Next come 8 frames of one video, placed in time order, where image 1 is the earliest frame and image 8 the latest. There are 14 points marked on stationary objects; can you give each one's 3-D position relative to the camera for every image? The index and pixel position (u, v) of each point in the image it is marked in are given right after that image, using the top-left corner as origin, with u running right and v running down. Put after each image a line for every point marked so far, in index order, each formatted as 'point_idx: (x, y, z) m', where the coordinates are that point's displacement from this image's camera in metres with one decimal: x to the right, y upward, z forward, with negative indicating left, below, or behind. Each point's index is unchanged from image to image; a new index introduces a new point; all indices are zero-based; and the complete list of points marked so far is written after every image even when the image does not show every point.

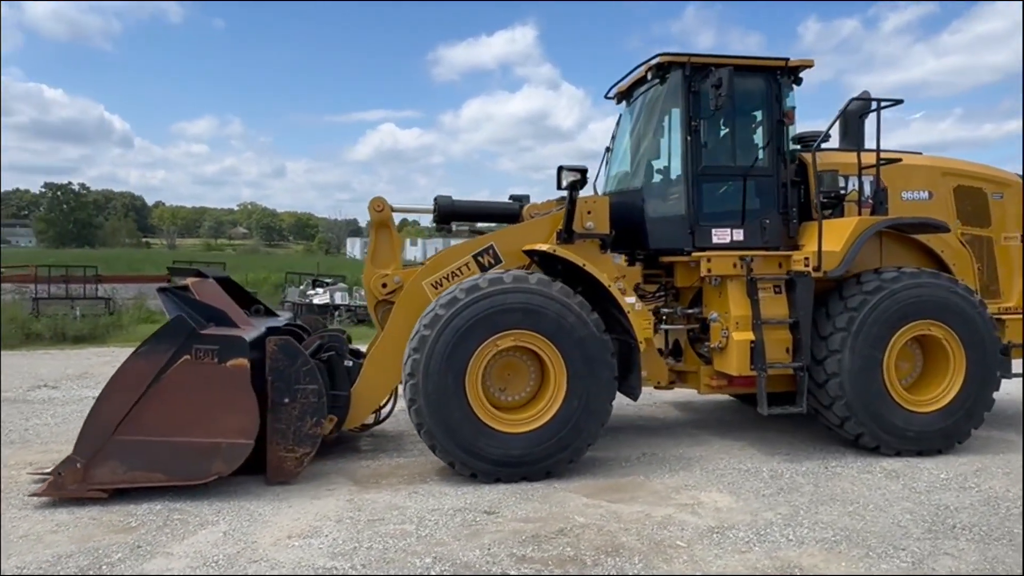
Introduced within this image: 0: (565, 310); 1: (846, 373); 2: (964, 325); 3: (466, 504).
0: (+0.3, -0.1, +4.6) m
1: (+2.3, -0.6, +4.9) m
2: (+3.2, -0.3, +5.1) m
3: (-0.3, -1.3, +4.2) m
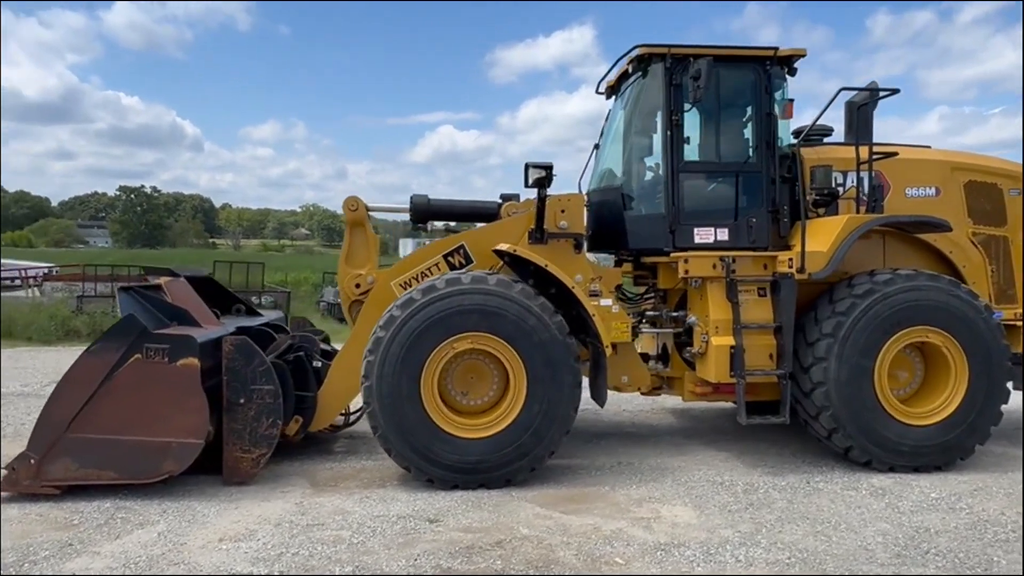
0: (+0.1, -0.1, +4.4) m
1: (+2.1, -0.6, +4.6) m
2: (+3.0, -0.3, +4.7) m
3: (-0.6, -1.3, +4.1) m
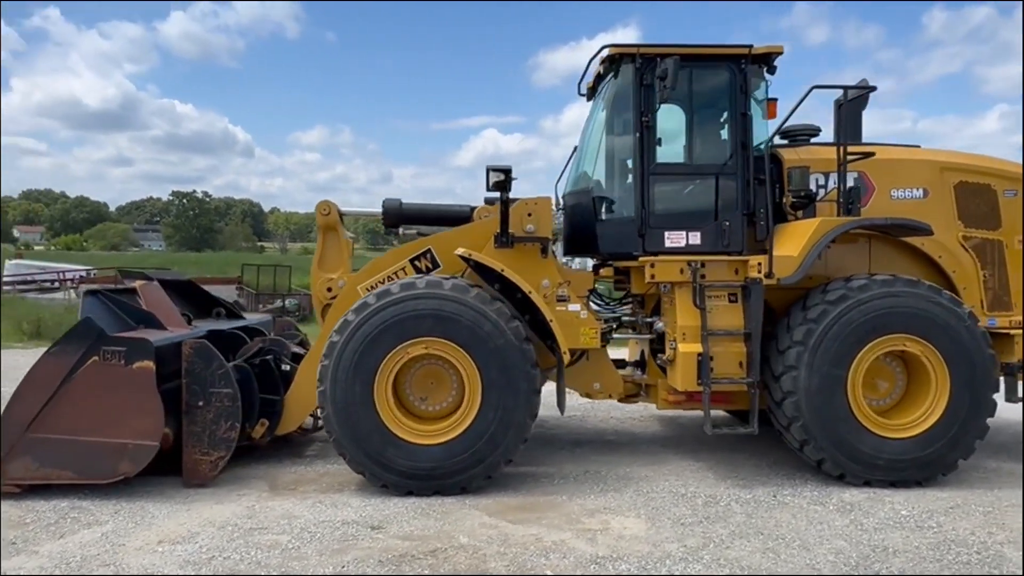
0: (-0.2, -0.2, +4.4) m
1: (+1.8, -0.6, +4.4) m
2: (+2.7, -0.3, +4.5) m
3: (-0.9, -1.3, +4.0) m
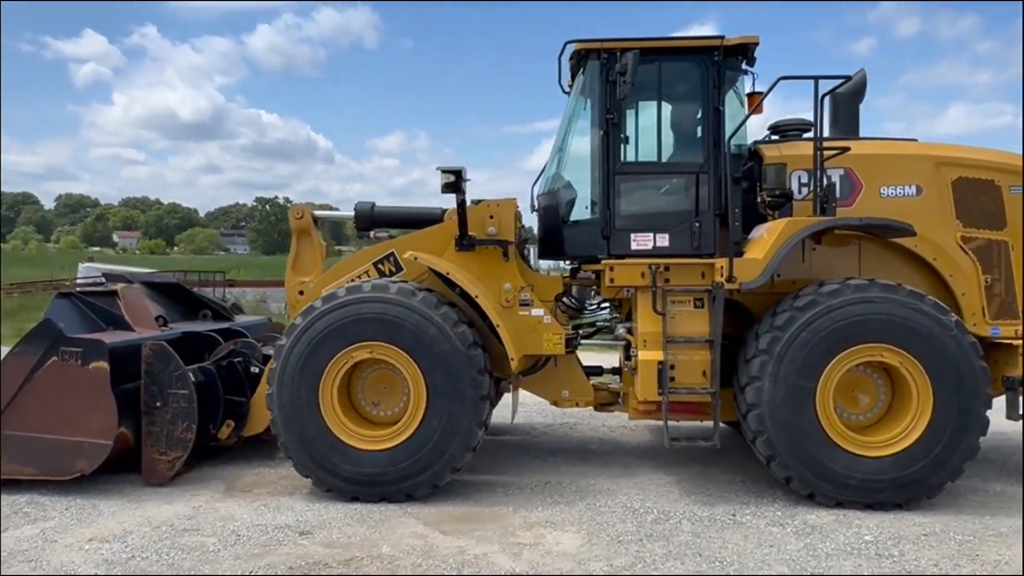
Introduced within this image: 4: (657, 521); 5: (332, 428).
0: (-0.5, -0.2, +4.3) m
1: (+1.5, -0.7, +4.2) m
2: (+2.4, -0.4, +4.1) m
3: (-1.2, -1.3, +4.0) m
4: (+0.8, -1.3, +4.0) m
5: (-1.1, -0.8, +4.3) m
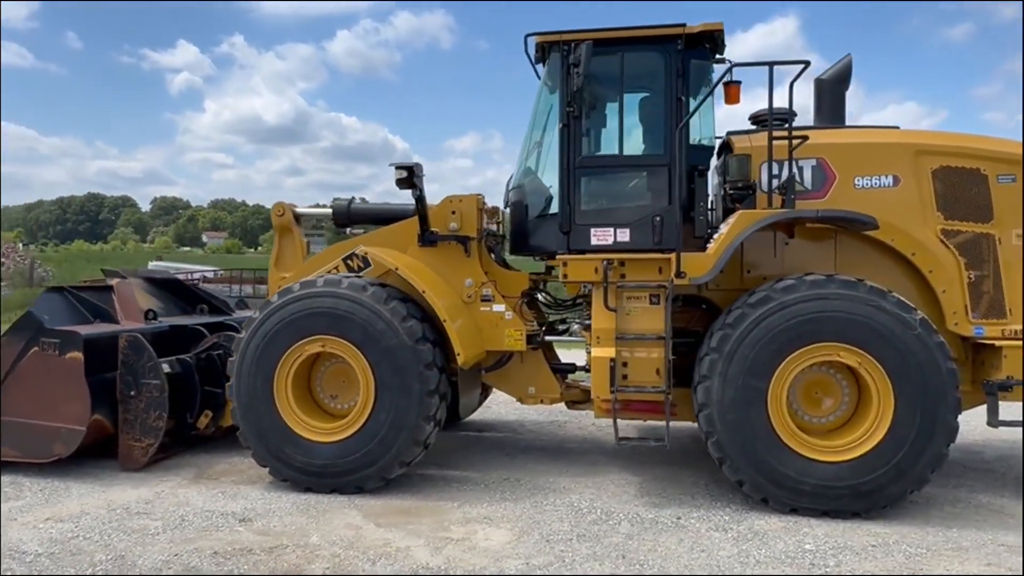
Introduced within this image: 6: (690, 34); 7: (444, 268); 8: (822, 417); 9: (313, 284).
0: (-0.8, -0.2, +4.3) m
1: (+1.1, -0.6, +4.0) m
2: (+2.0, -0.3, +3.8) m
3: (-1.6, -1.3, +4.1) m
4: (+0.5, -1.3, +3.9) m
5: (-1.4, -0.8, +4.4) m
6: (+1.1, +1.6, +4.6) m
7: (-0.5, +0.1, +4.9) m
8: (+1.8, -0.7, +4.1) m
9: (-1.2, 0.0, +4.5) m
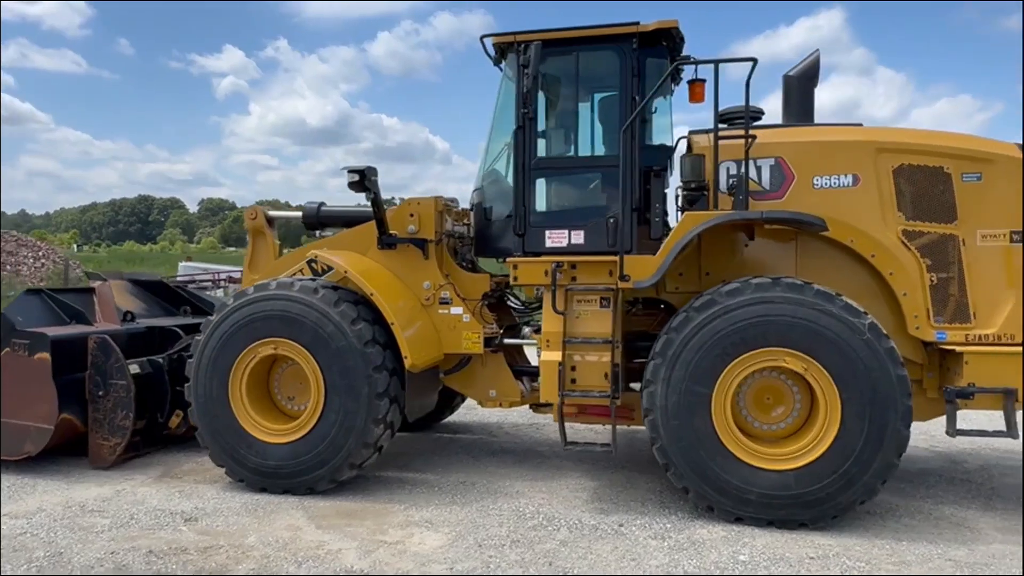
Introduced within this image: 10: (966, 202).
0: (-1.1, -0.2, +4.3) m
1: (+0.8, -0.7, +3.9) m
2: (+1.7, -0.4, +3.7) m
3: (-1.9, -1.3, +4.2) m
4: (+0.1, -1.3, +3.9) m
5: (-1.7, -0.8, +4.5) m
6: (+0.8, +1.6, +4.5) m
7: (-0.7, +0.1, +4.9) m
8: (+1.4, -0.7, +4.0) m
9: (-1.5, 0.0, +4.5) m
10: (+2.7, +0.5, +4.2) m
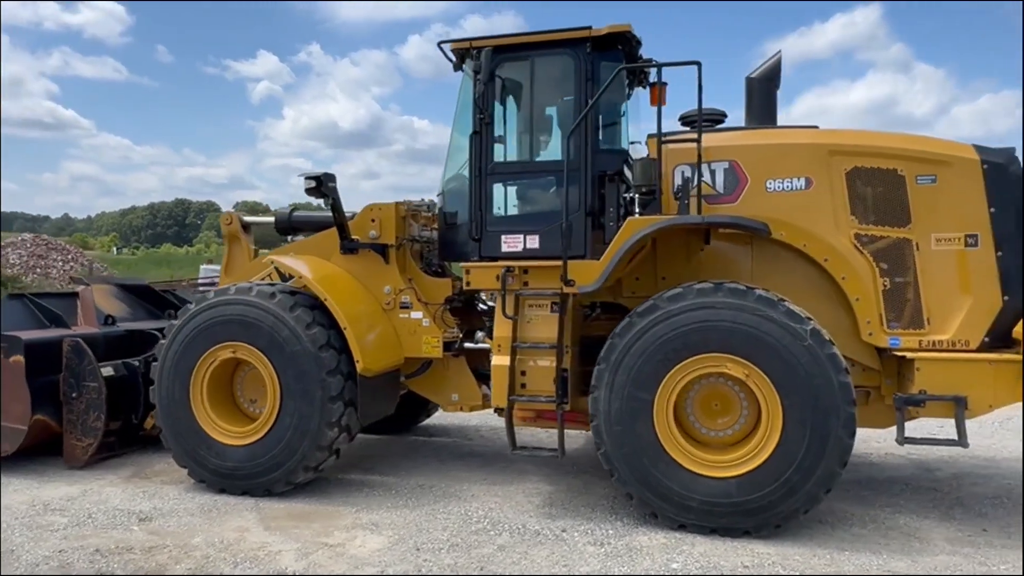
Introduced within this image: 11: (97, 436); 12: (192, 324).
0: (-1.4, -0.2, +4.4) m
1: (+0.5, -0.7, +3.9) m
2: (+1.4, -0.4, +3.7) m
3: (-2.2, -1.3, +4.3) m
4: (-0.2, -1.3, +3.9) m
5: (-2.0, -0.9, +4.6) m
6: (+0.5, +1.6, +4.5) m
7: (-1.0, +0.1, +5.0) m
8: (+1.1, -0.8, +3.9) m
9: (-1.8, 0.0, +4.6) m
10: (+2.4, +0.5, +4.1) m
11: (-2.9, -1.0, +5.0) m
12: (-2.0, -0.2, +4.6) m
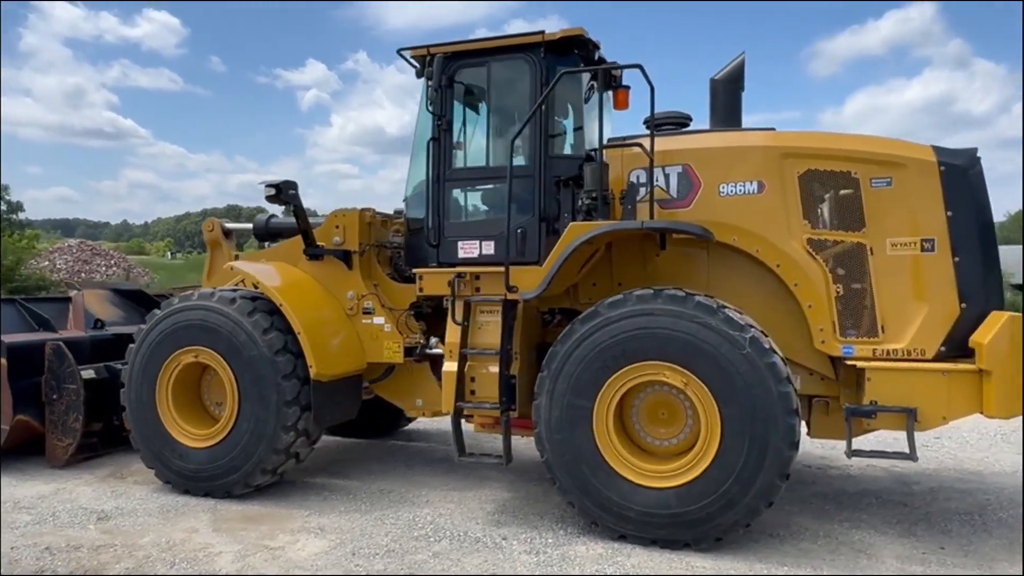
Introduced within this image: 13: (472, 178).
0: (-1.7, -0.3, +4.5) m
1: (+0.2, -0.7, +3.9) m
2: (+1.0, -0.4, +3.6) m
3: (-2.5, -1.4, +4.4) m
4: (-0.5, -1.4, +3.9) m
5: (-2.2, -0.9, +4.7) m
6: (+0.3, +1.5, +4.5) m
7: (-1.3, +0.1, +5.0) m
8: (+0.8, -0.8, +3.9) m
9: (-2.1, -0.1, +4.7) m
10: (+2.0, +0.4, +3.9) m
11: (-3.1, -1.1, +5.2) m
12: (-2.3, -0.3, +4.7) m
13: (-0.2, +0.7, +4.6) m
